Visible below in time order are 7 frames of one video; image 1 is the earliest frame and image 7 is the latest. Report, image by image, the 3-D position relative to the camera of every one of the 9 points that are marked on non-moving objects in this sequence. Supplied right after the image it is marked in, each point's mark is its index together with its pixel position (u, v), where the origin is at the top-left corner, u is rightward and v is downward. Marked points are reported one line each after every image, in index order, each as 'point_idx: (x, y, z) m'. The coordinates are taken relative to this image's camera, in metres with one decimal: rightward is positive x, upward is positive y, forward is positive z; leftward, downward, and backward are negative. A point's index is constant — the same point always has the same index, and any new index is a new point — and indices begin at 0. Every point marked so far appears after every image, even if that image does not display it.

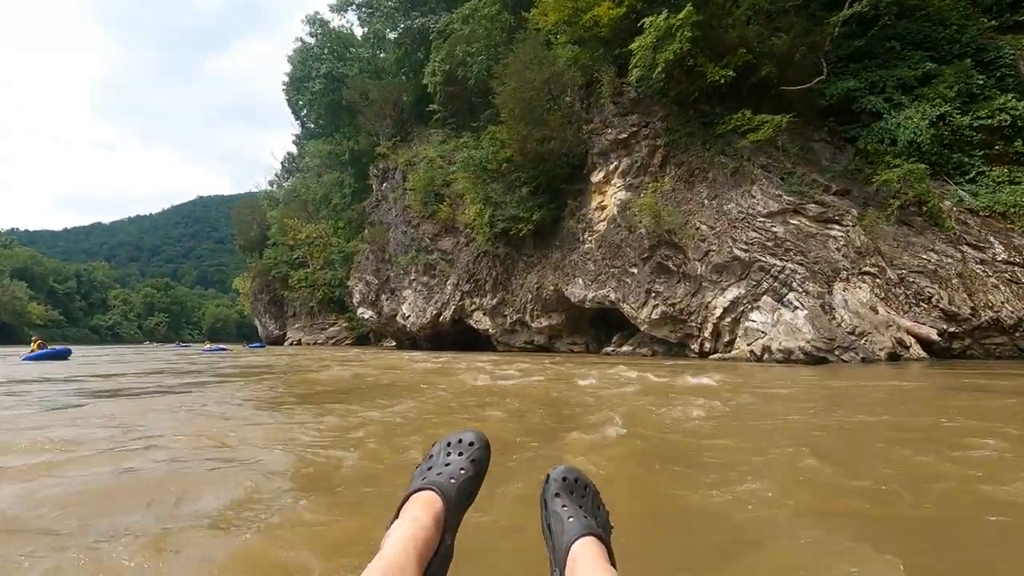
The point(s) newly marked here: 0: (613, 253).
0: (+2.4, +0.8, +12.4) m
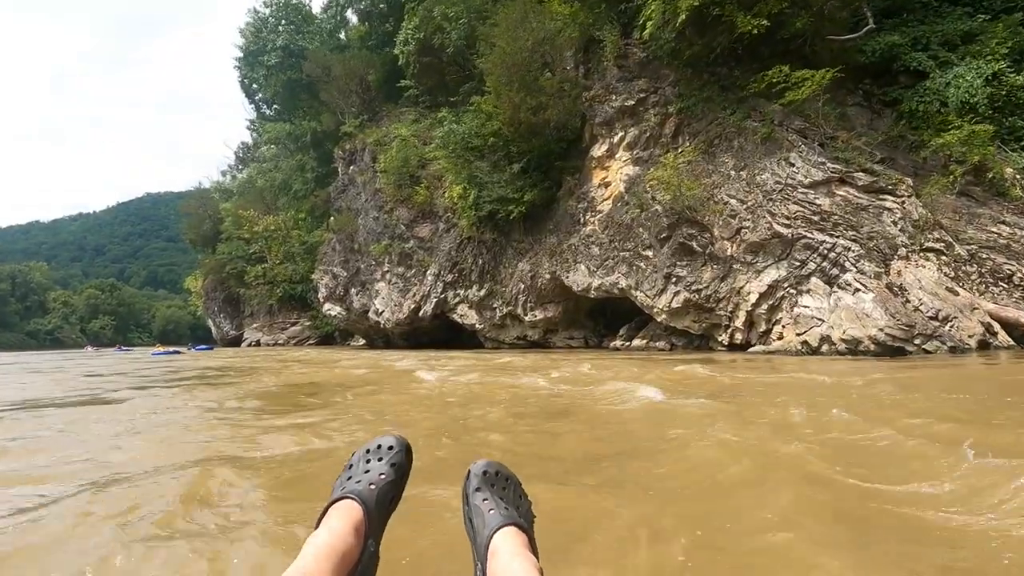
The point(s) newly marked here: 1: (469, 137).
0: (+2.3, +1.1, +10.9) m
1: (-1.2, +4.0, +14.4) m
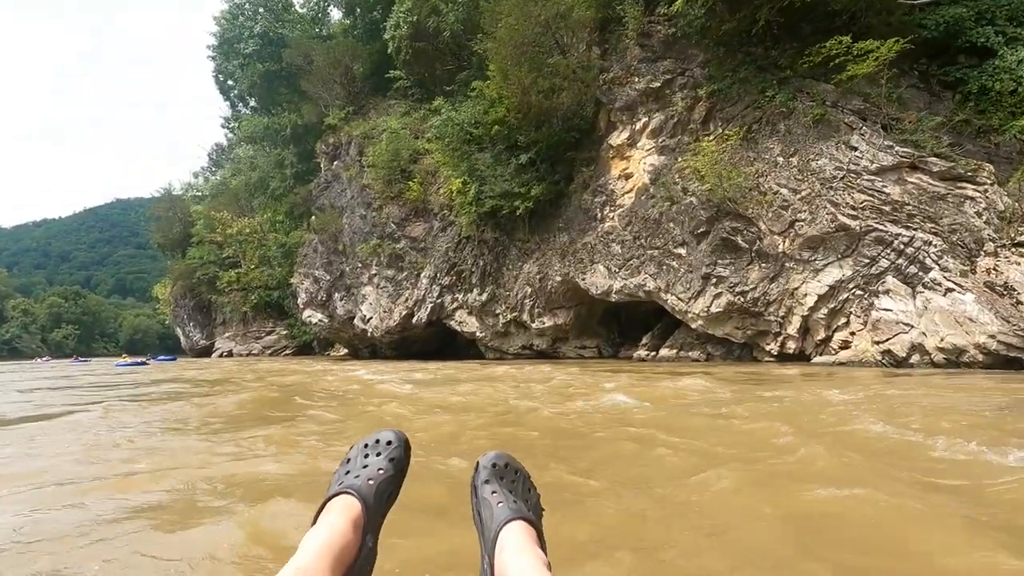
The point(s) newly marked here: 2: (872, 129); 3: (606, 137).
0: (+2.5, +1.0, +9.7) m
1: (-1.1, +3.9, +13.1) m
2: (+5.3, +2.3, +7.9) m
3: (+2.0, +3.2, +11.4) m
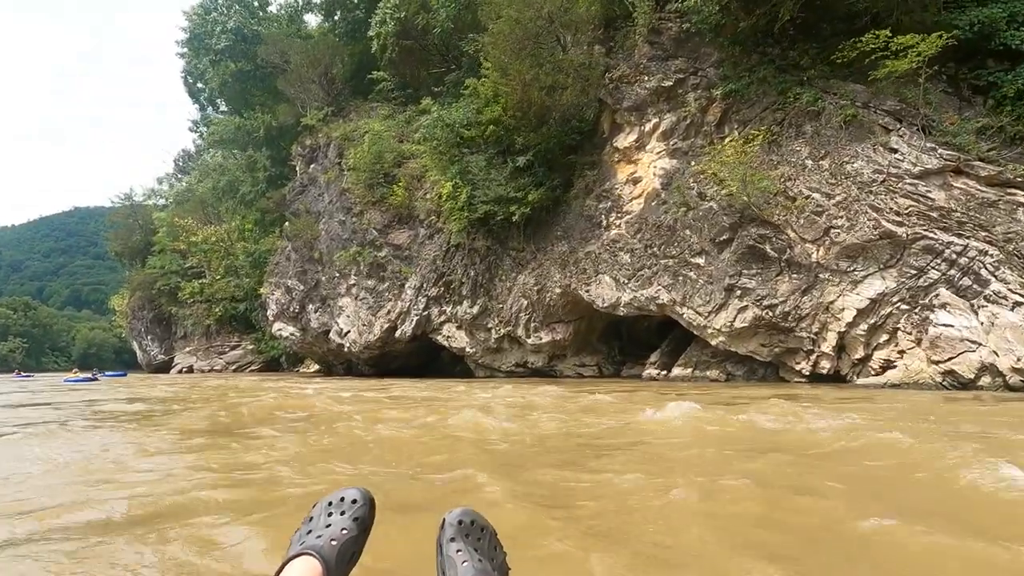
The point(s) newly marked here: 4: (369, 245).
0: (+2.5, +0.8, +8.9) m
1: (-1.2, +3.7, +12.2) m
2: (+5.4, +2.1, +7.3) m
3: (+1.9, +2.9, +10.6) m
4: (-3.7, +1.1, +13.9) m
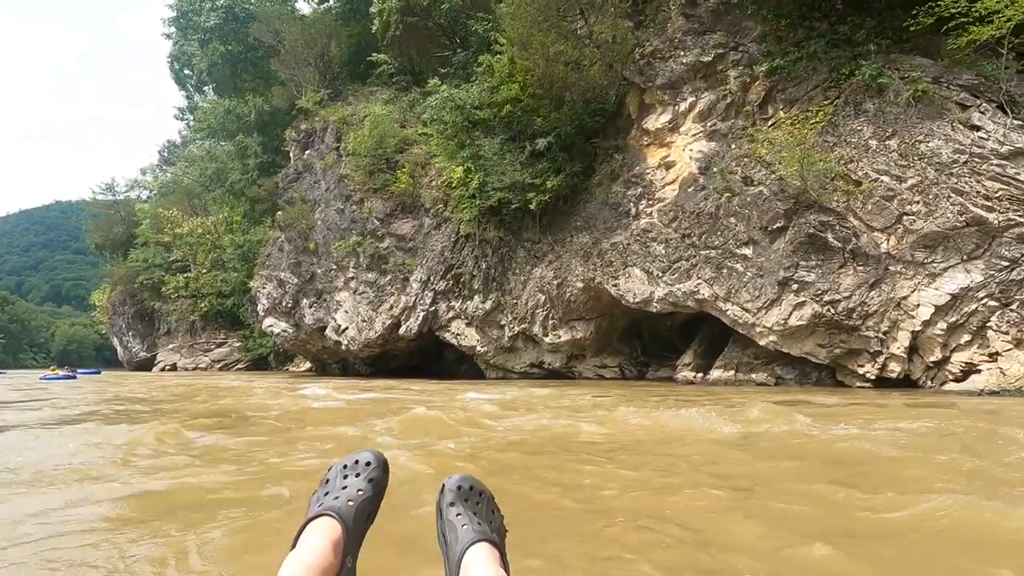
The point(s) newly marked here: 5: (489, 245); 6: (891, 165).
0: (+2.9, +0.9, +8.1) m
1: (-0.8, +3.8, +11.3) m
2: (+5.8, +2.2, +6.6) m
3: (+2.3, +3.0, +9.8) m
4: (-3.4, +1.3, +12.9) m
5: (-0.5, +0.9, +11.2) m
6: (+4.7, +1.5, +6.7) m
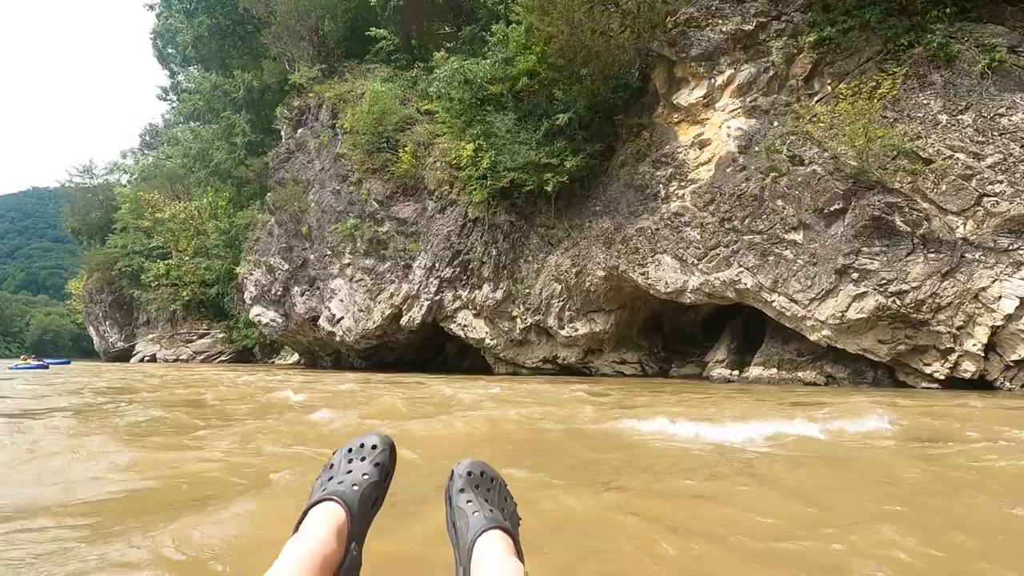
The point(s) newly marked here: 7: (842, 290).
0: (+3.2, +1.1, +7.4) m
1: (-0.6, +4.0, +10.4) m
2: (+6.2, +2.3, +5.9) m
3: (+2.6, +3.2, +9.0) m
4: (-3.2, +1.6, +12.0) m
5: (-0.2, +1.1, +10.4) m
6: (+5.1, +1.6, +6.0) m
7: (+3.9, 0.0, +6.4) m
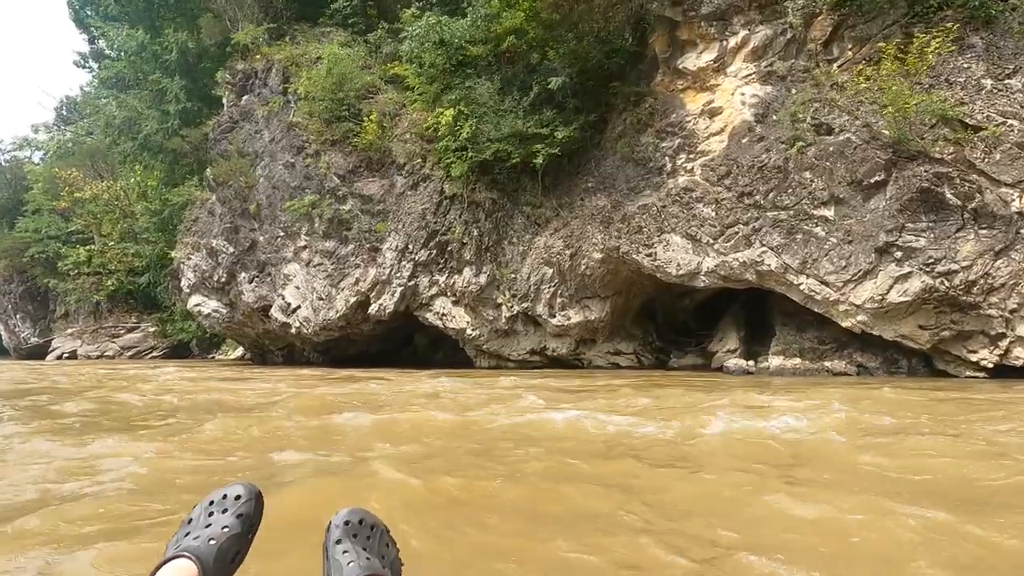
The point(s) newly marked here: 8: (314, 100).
0: (+3.2, +1.3, +6.7) m
1: (-0.9, +4.3, +9.3) m
2: (+6.3, +2.5, +5.5) m
3: (+2.4, +3.4, +8.2) m
4: (-3.7, +1.9, +10.7) m
5: (-0.5, +1.4, +9.3) m
6: (+5.2, +1.8, +5.5) m
7: (+4.0, +0.2, +5.8) m
8: (-4.0, +3.8, +10.9) m
